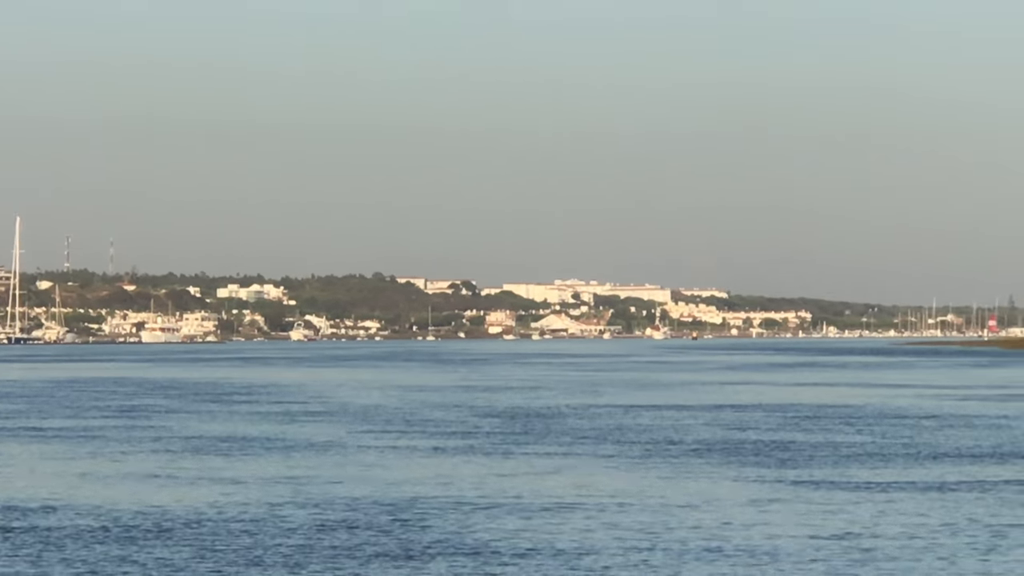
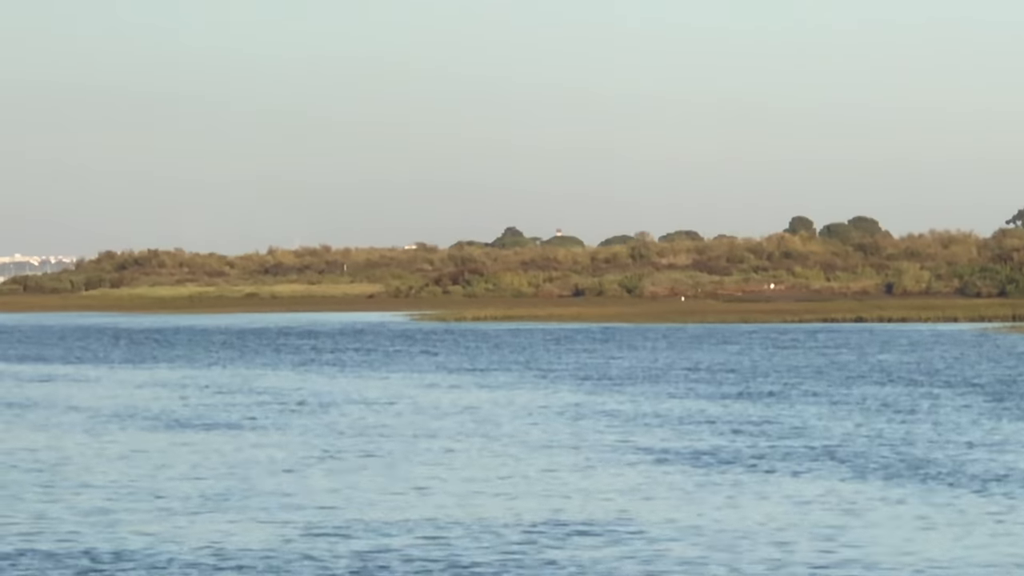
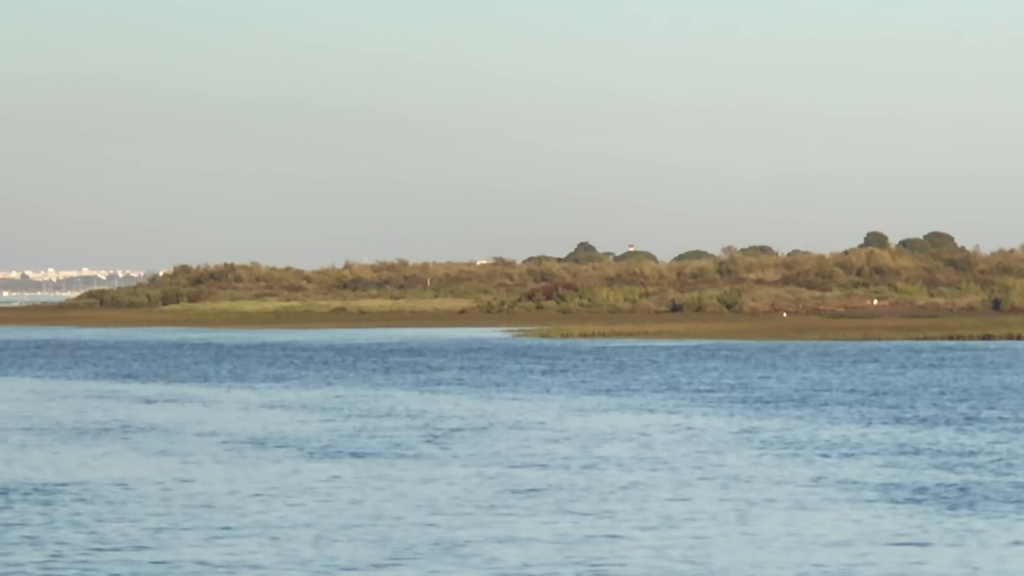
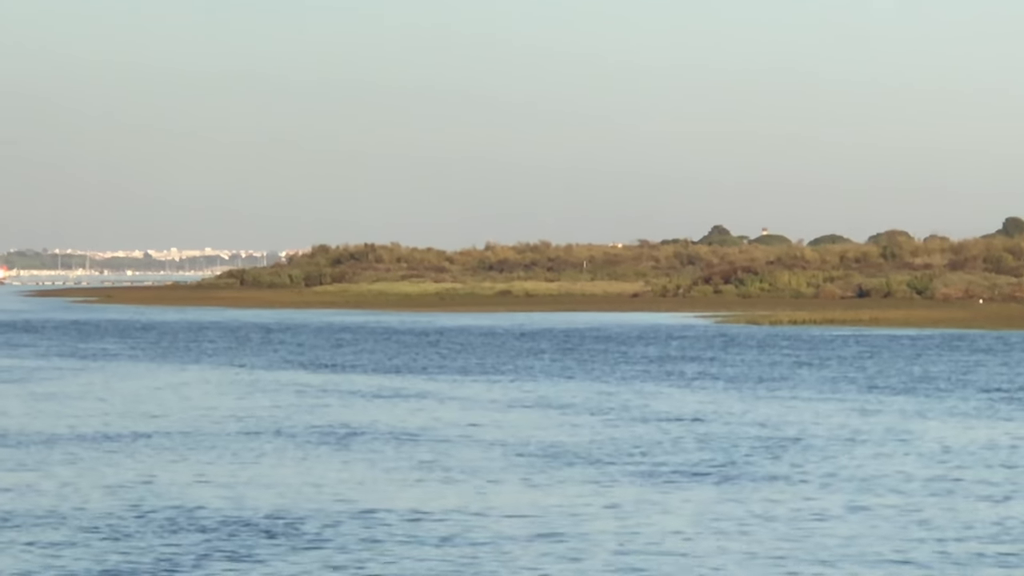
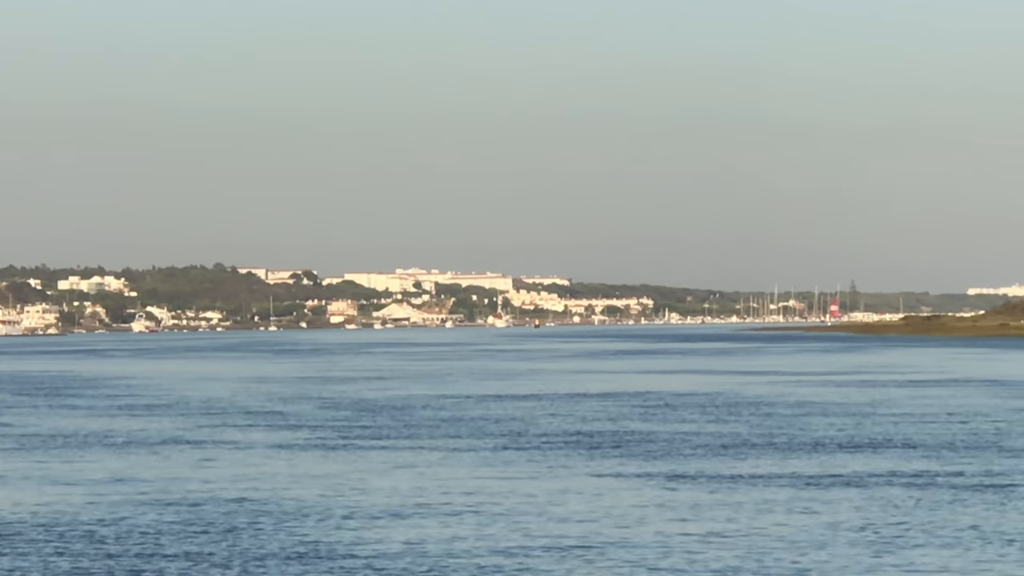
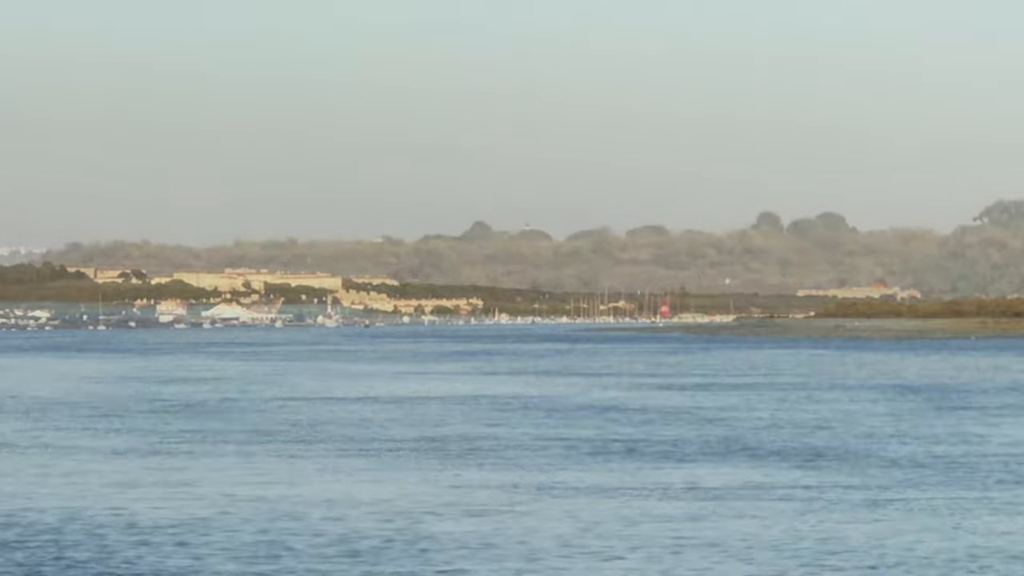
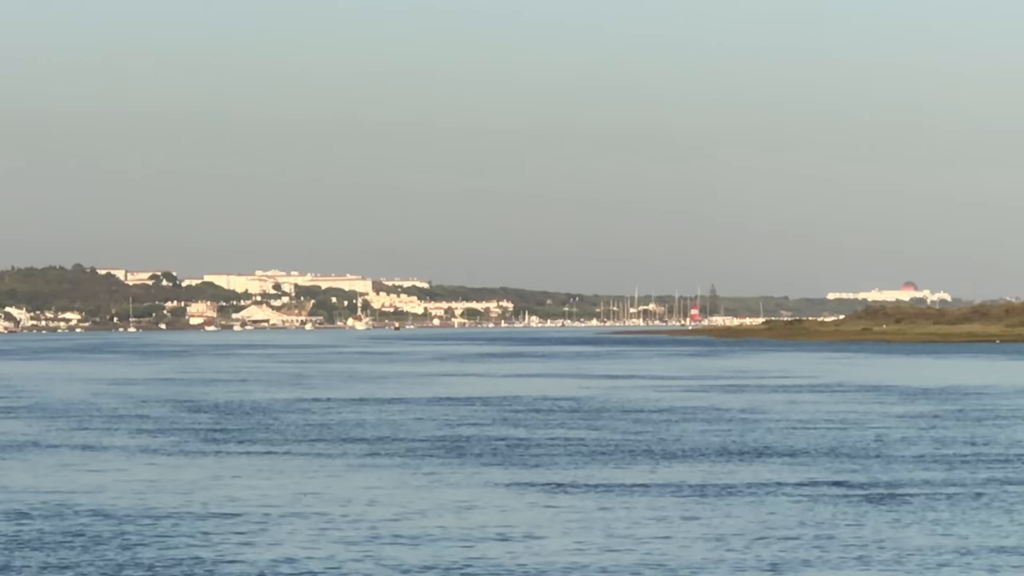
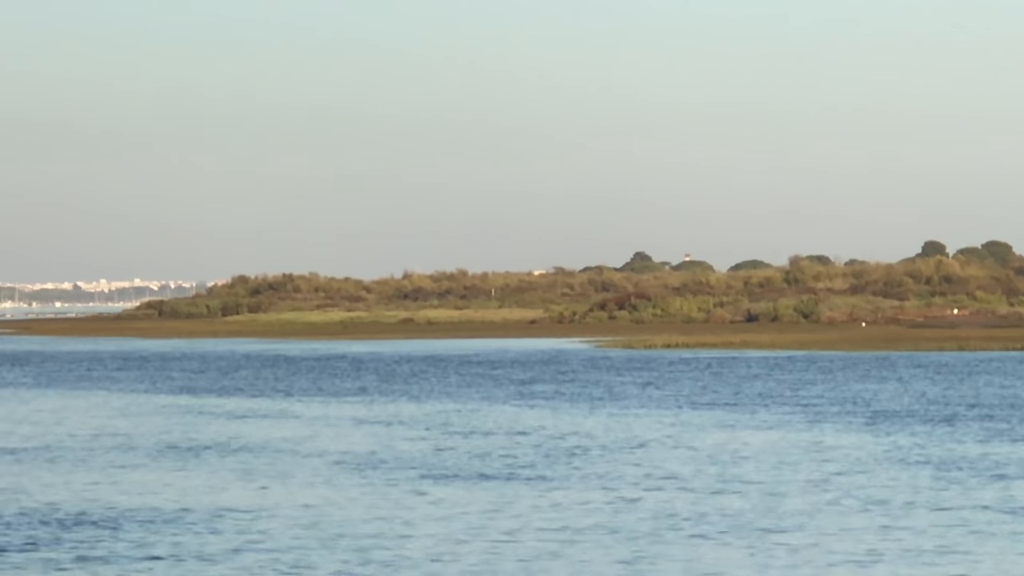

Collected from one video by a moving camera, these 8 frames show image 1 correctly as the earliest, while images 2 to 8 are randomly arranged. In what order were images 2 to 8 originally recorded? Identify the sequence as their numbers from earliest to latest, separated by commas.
5, 7, 6, 2, 3, 8, 4
